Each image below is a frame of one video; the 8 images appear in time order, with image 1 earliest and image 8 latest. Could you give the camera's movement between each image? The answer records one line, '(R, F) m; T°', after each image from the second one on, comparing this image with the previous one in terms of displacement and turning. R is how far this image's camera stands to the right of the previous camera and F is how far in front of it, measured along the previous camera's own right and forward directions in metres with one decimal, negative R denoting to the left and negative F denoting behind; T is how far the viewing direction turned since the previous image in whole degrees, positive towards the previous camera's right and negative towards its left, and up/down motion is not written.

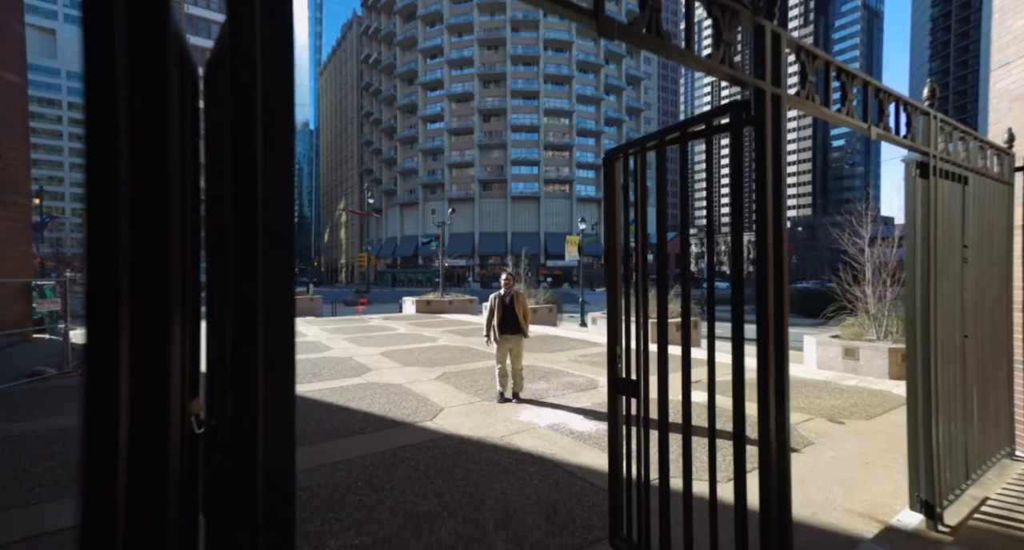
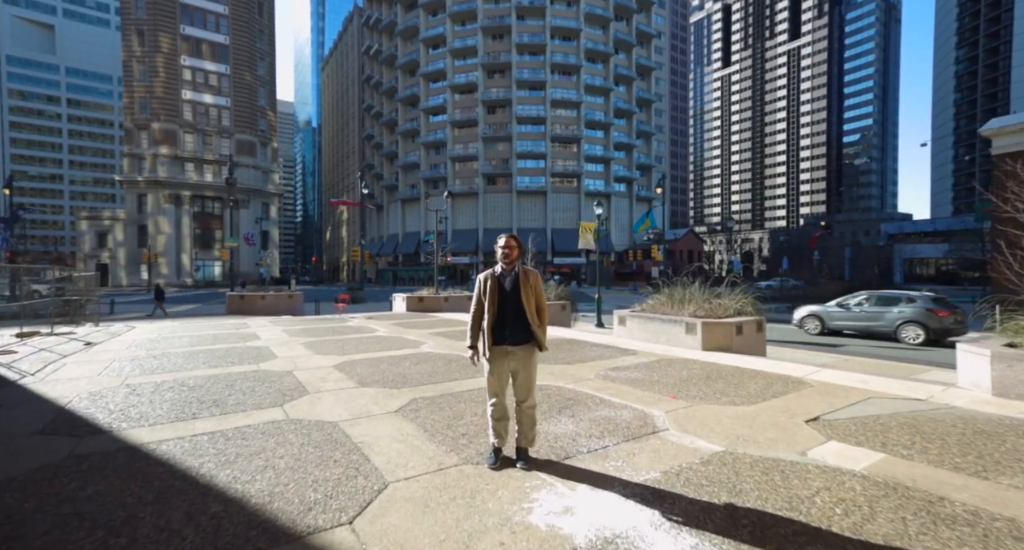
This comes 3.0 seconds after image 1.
(0.0, +3.4) m; -1°
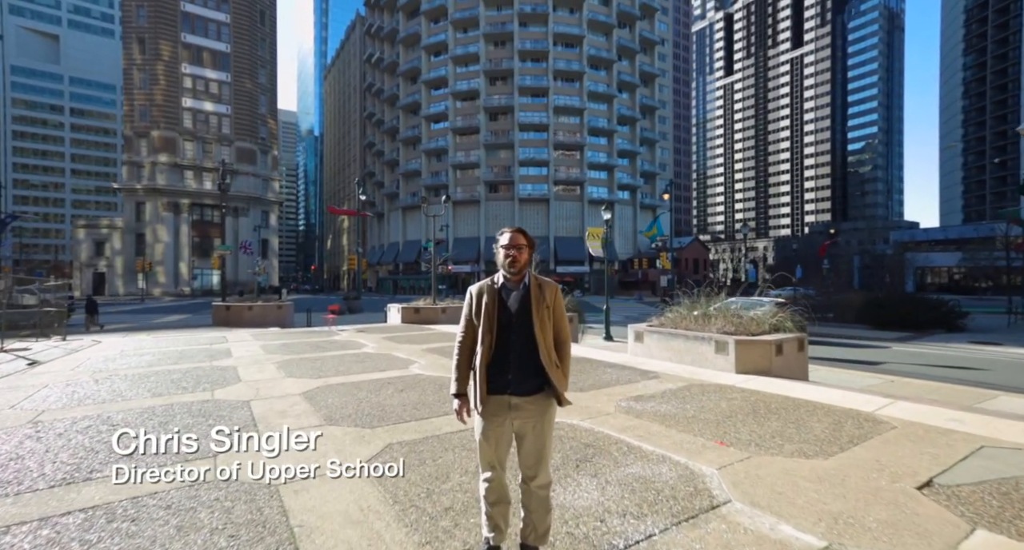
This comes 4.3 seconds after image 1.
(0.0, +1.4) m; 0°
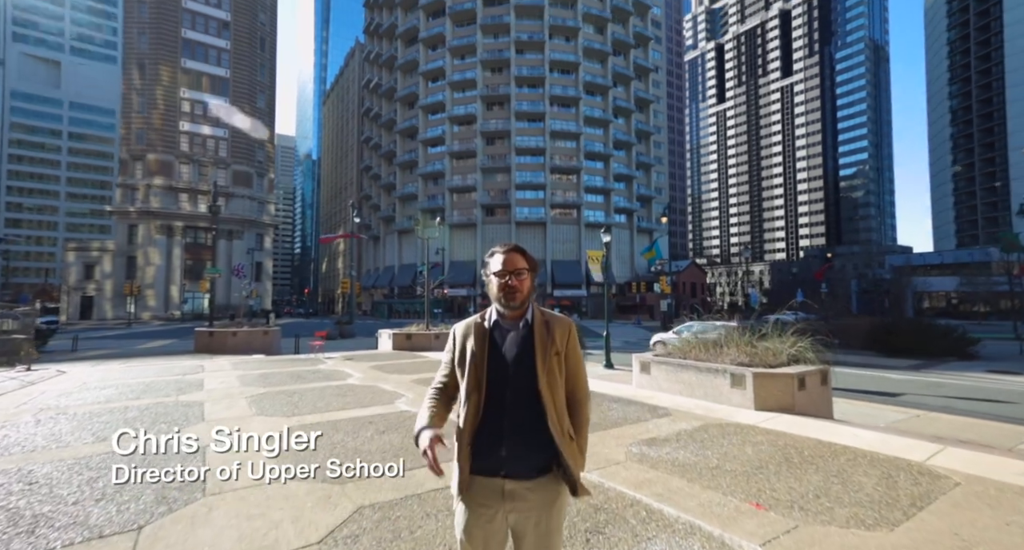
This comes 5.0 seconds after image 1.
(0.0, +0.8) m; 0°
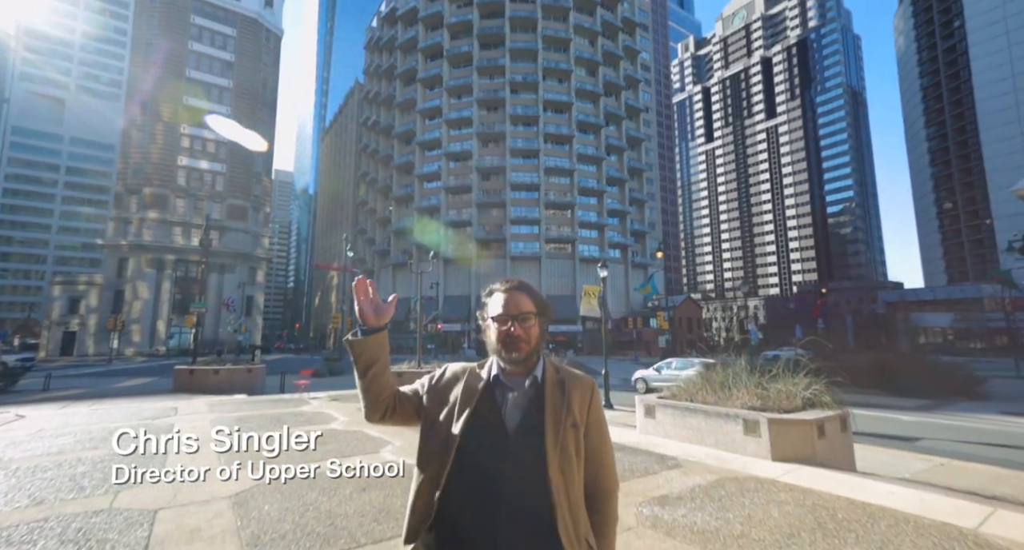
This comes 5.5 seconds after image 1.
(0.0, +0.6) m; +1°
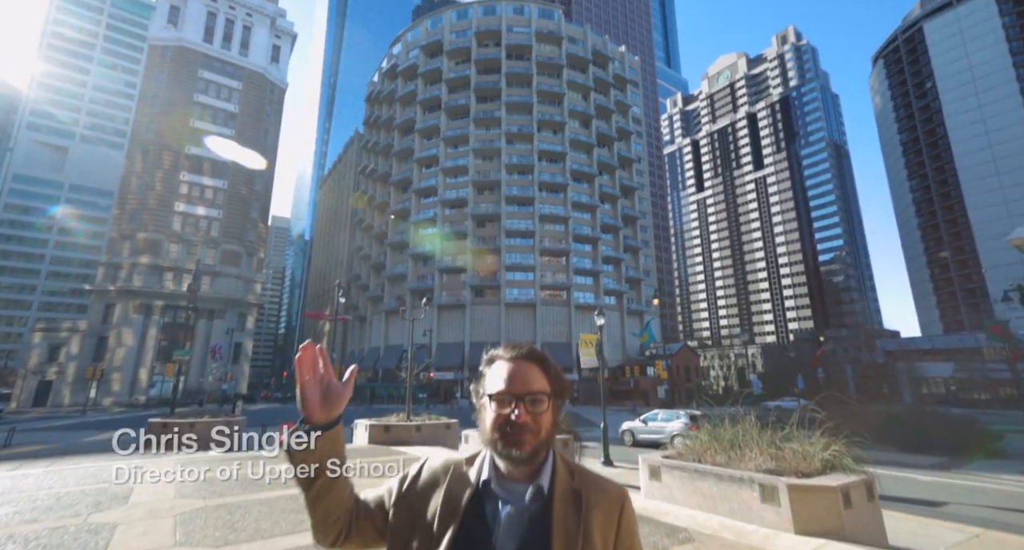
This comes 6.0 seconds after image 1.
(0.0, +0.5) m; +1°
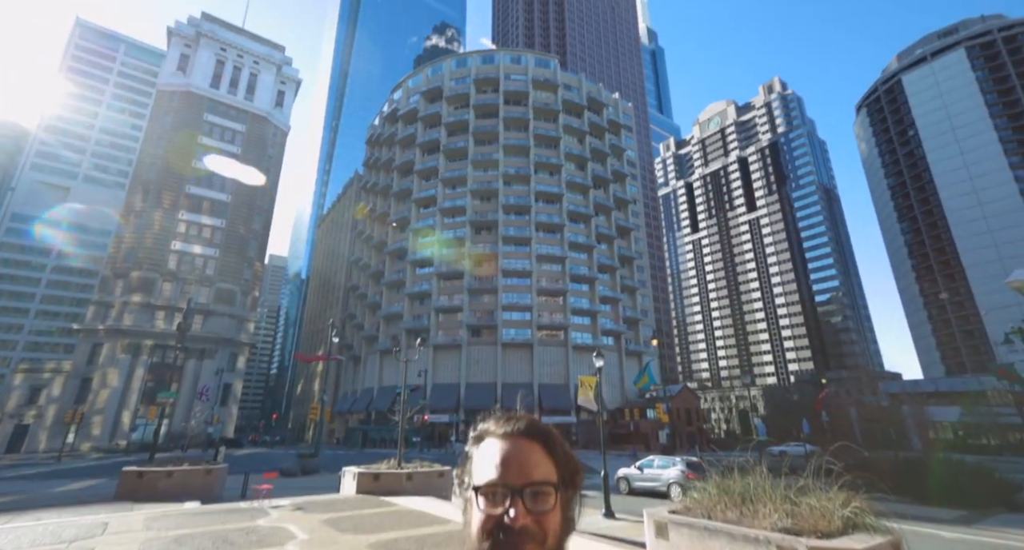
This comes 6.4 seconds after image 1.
(0.0, +0.4) m; 0°
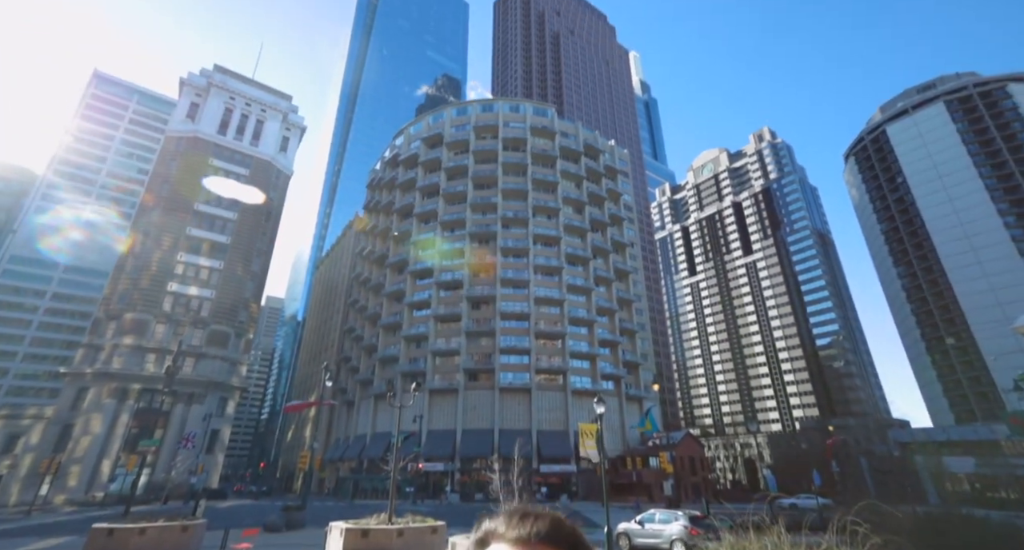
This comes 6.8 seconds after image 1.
(0.0, +0.5) m; 0°
